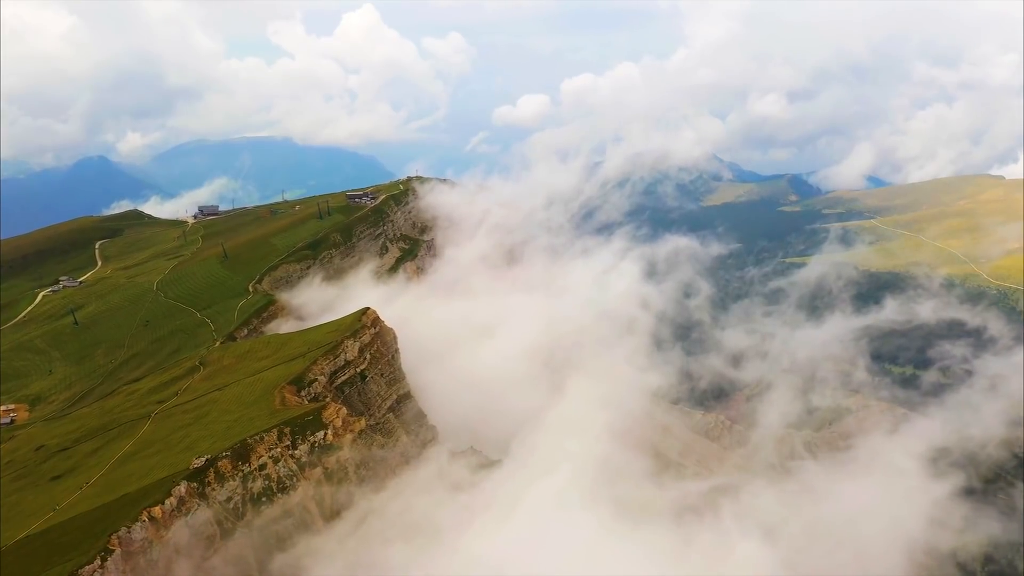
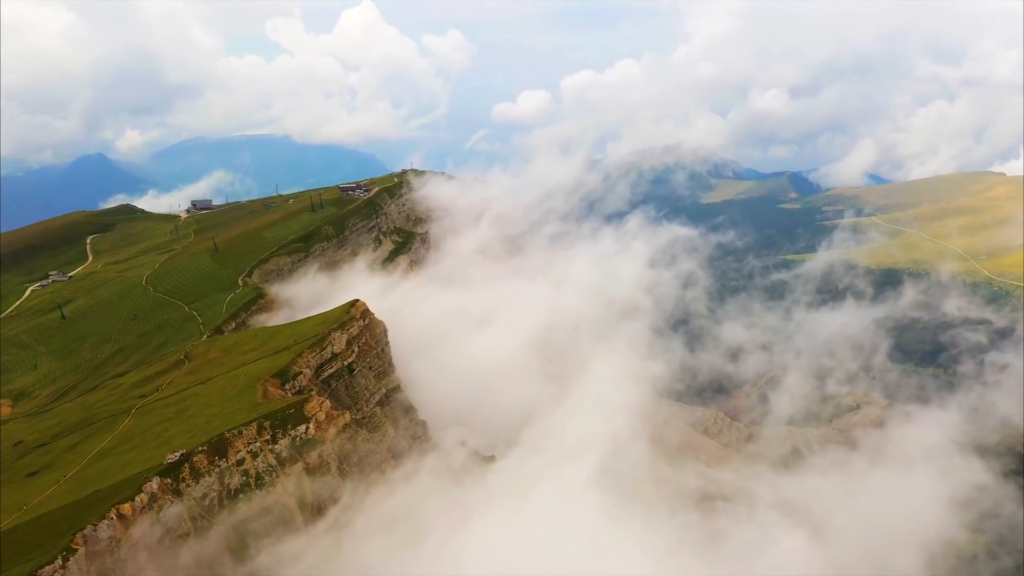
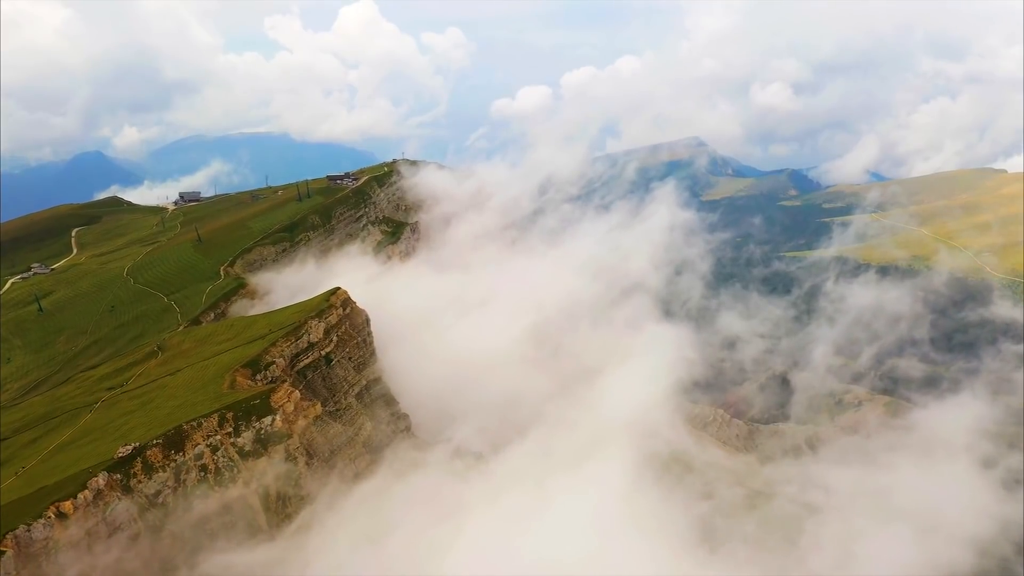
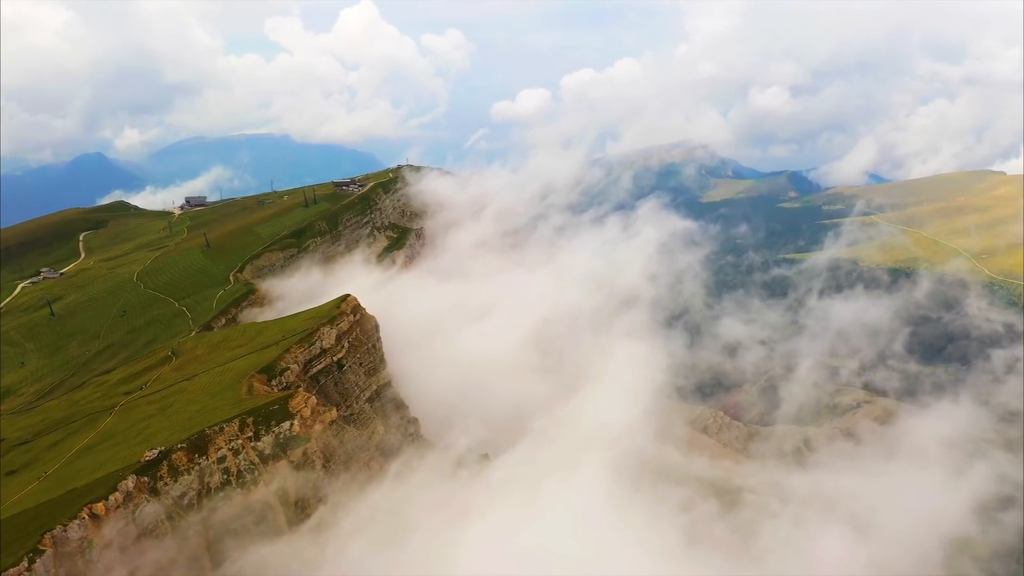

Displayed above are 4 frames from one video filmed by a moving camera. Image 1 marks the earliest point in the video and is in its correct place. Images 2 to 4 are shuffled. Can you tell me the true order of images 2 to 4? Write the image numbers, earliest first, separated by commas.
2, 4, 3
